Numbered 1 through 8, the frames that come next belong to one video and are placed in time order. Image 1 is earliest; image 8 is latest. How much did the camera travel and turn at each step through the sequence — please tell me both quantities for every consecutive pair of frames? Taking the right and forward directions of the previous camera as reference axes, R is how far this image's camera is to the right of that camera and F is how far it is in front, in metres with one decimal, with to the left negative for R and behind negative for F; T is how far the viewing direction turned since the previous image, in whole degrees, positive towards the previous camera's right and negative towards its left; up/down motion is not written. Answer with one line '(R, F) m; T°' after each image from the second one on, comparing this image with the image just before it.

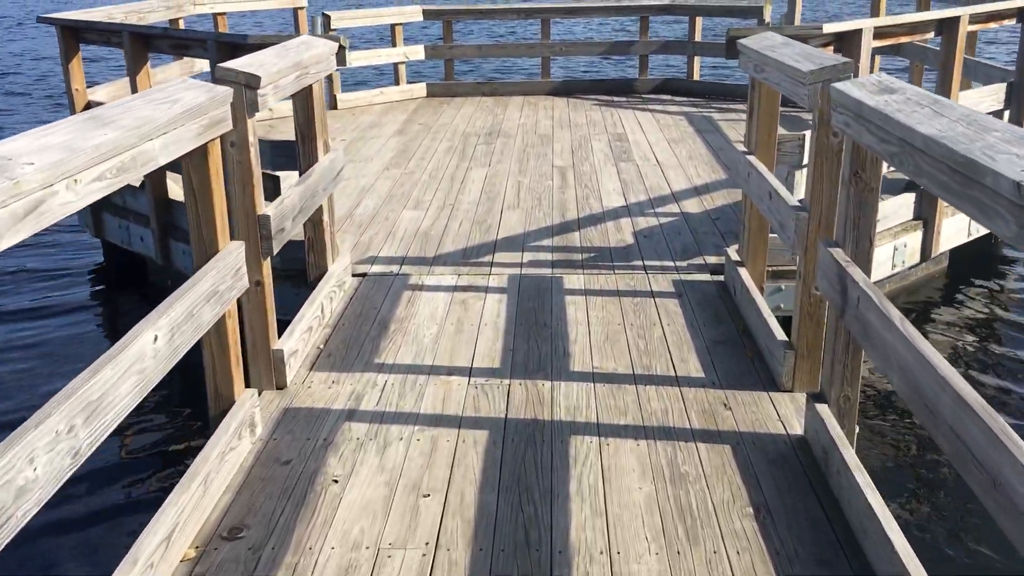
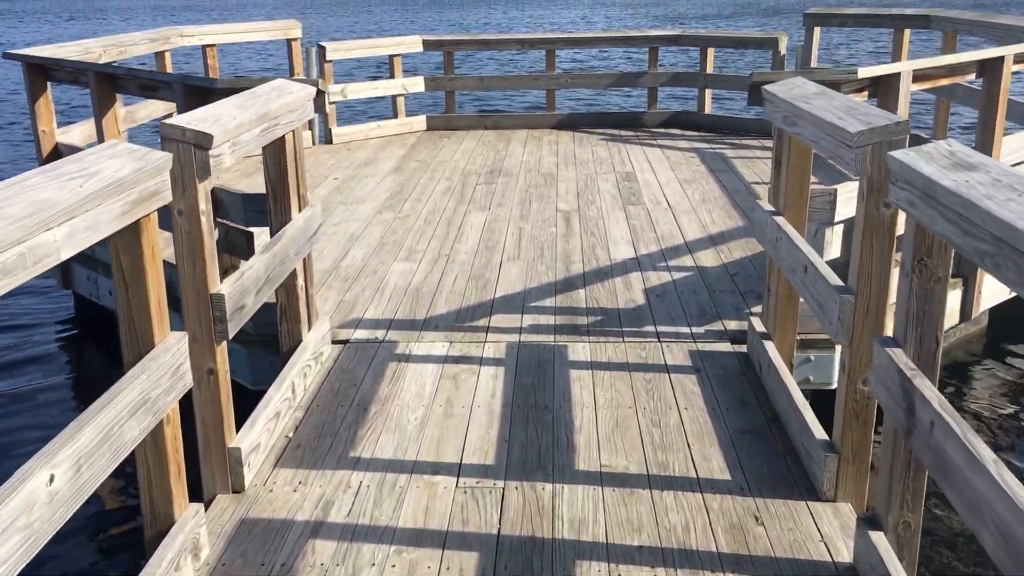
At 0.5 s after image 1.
(0.0, +0.4) m; 0°
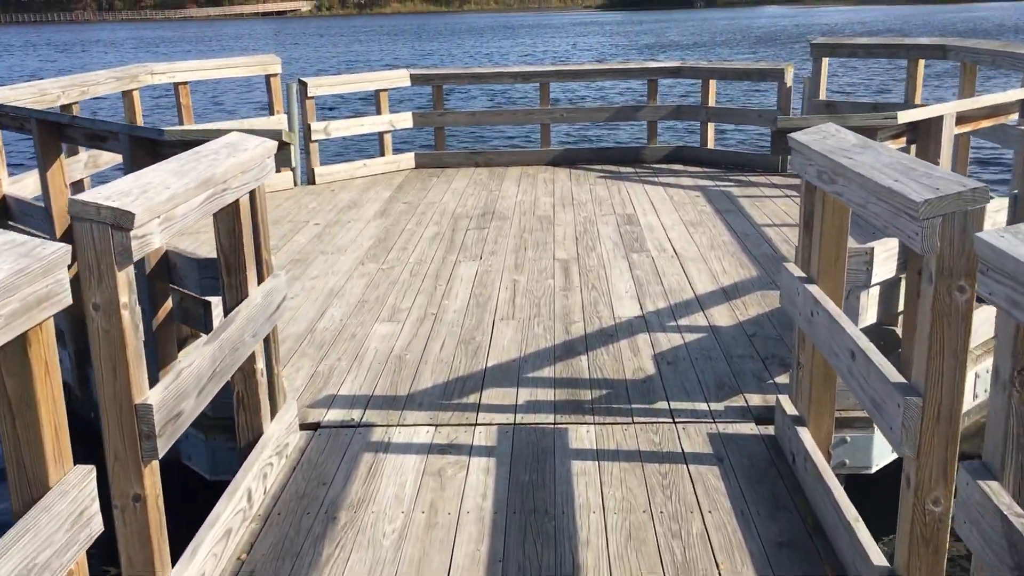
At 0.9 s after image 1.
(0.0, +0.4) m; 0°
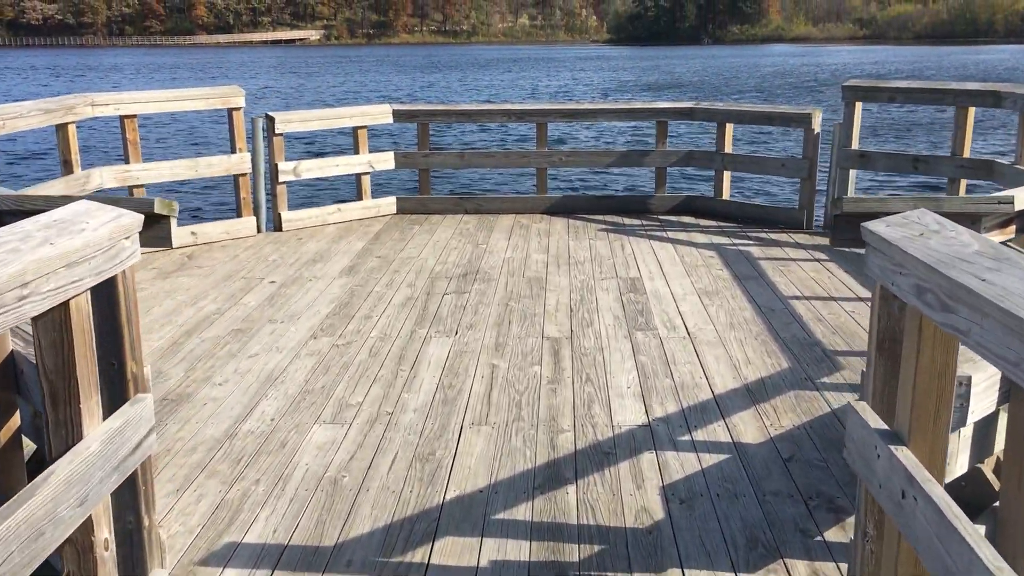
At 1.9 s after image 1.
(+0.1, +0.8) m; 0°
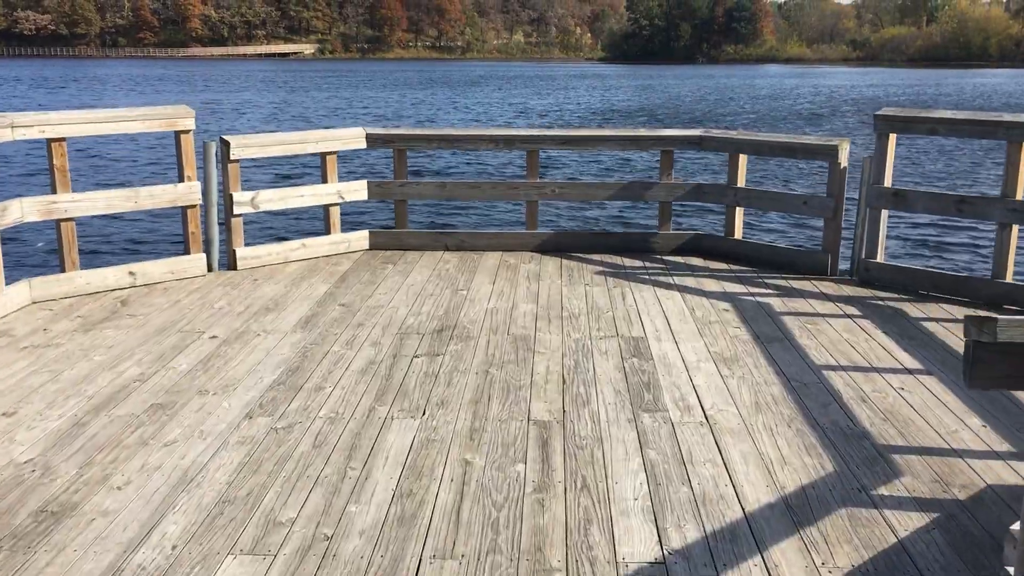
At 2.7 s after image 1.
(0.0, +0.8) m; +1°
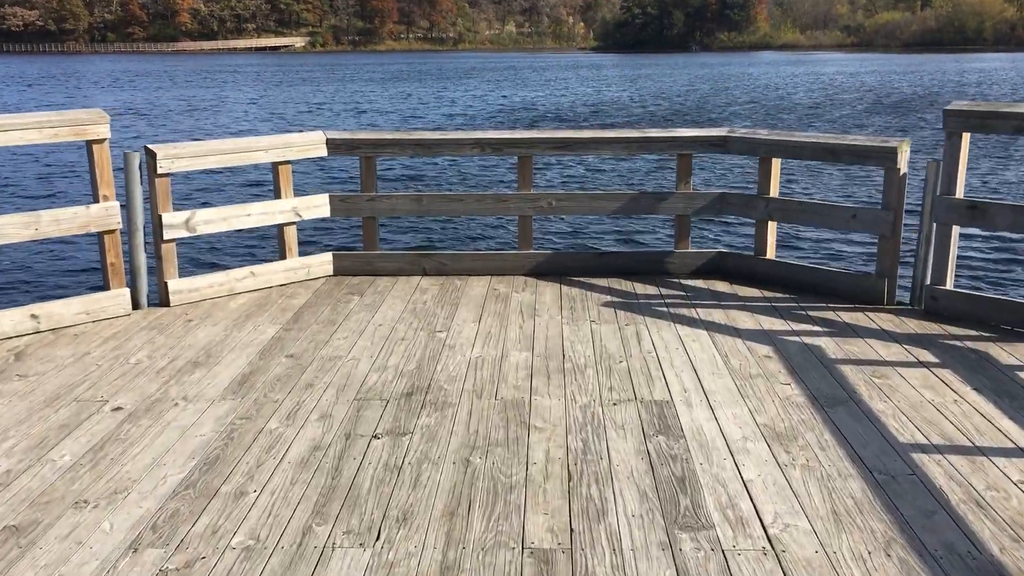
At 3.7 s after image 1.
(0.0, +1.0) m; 0°
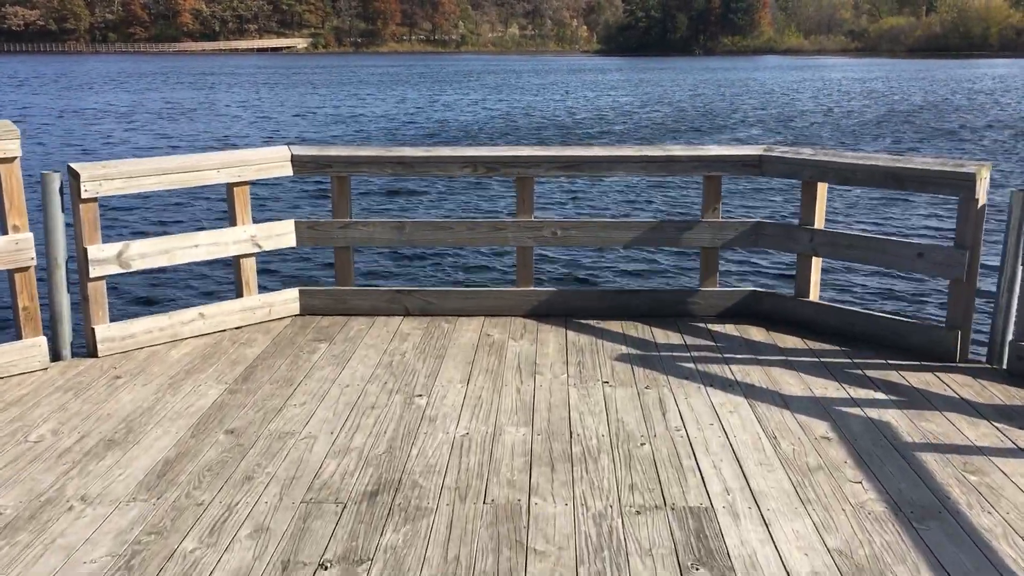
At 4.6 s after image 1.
(0.0, +0.8) m; 0°
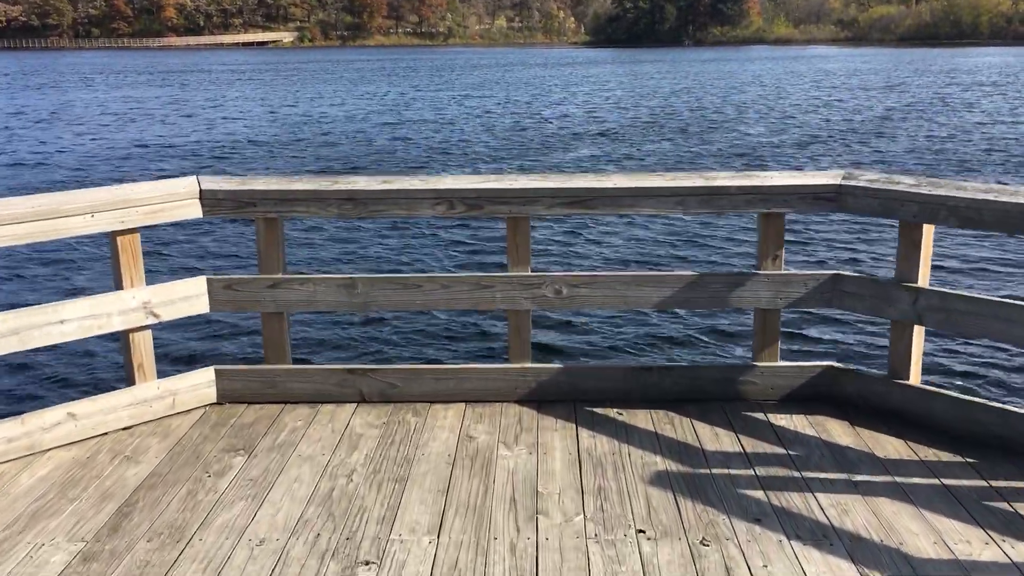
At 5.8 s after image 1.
(0.0, +1.2) m; +1°
